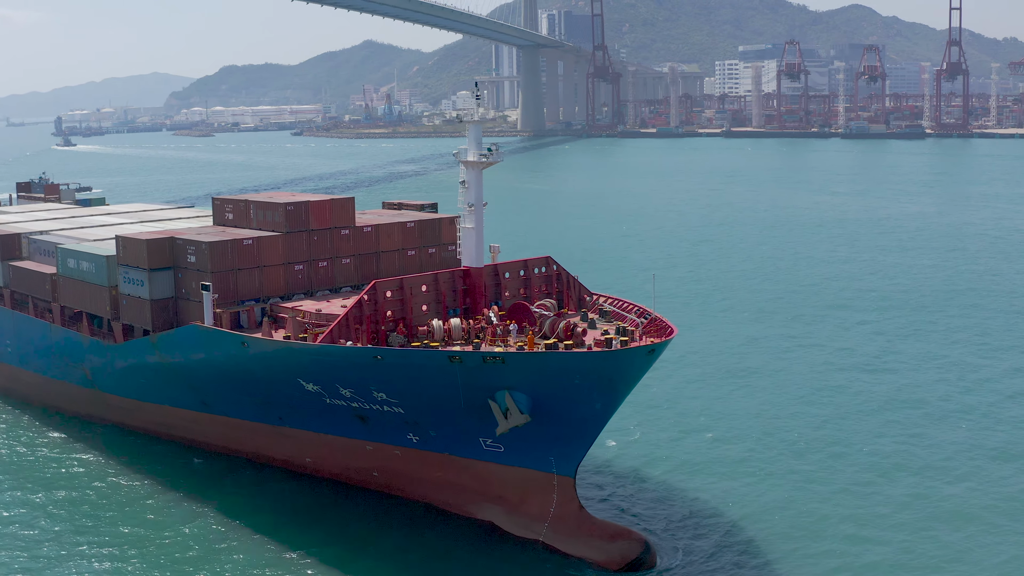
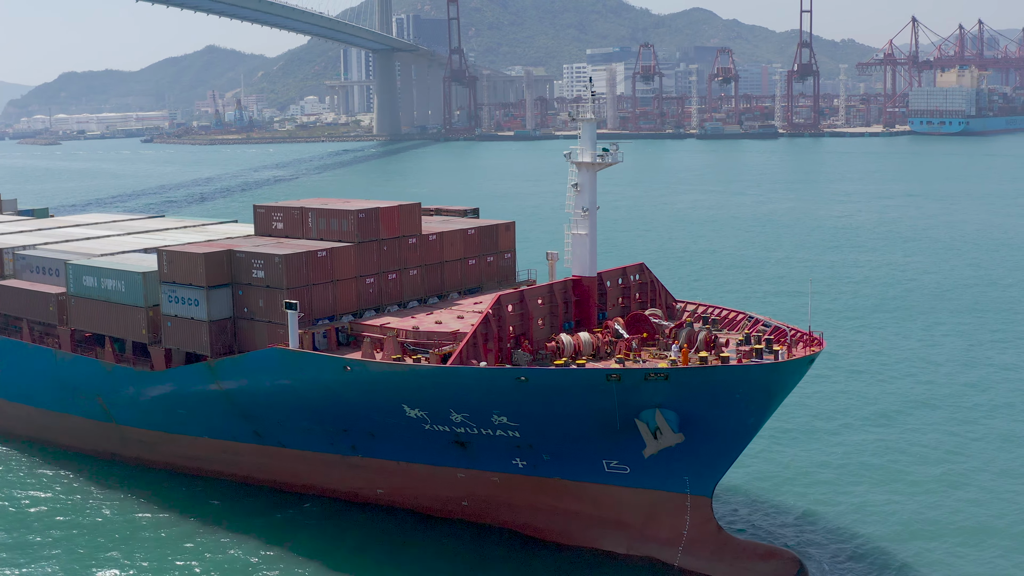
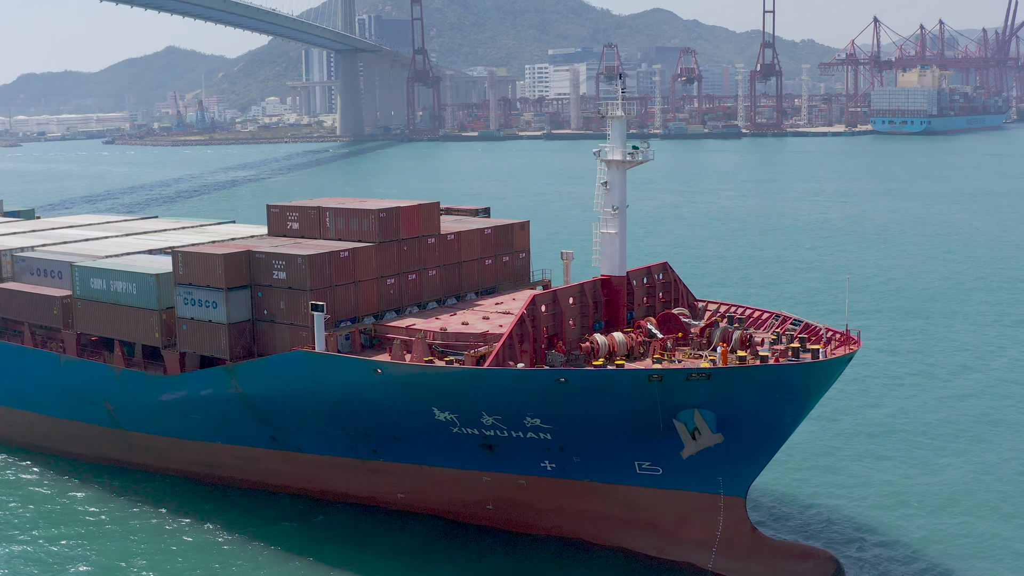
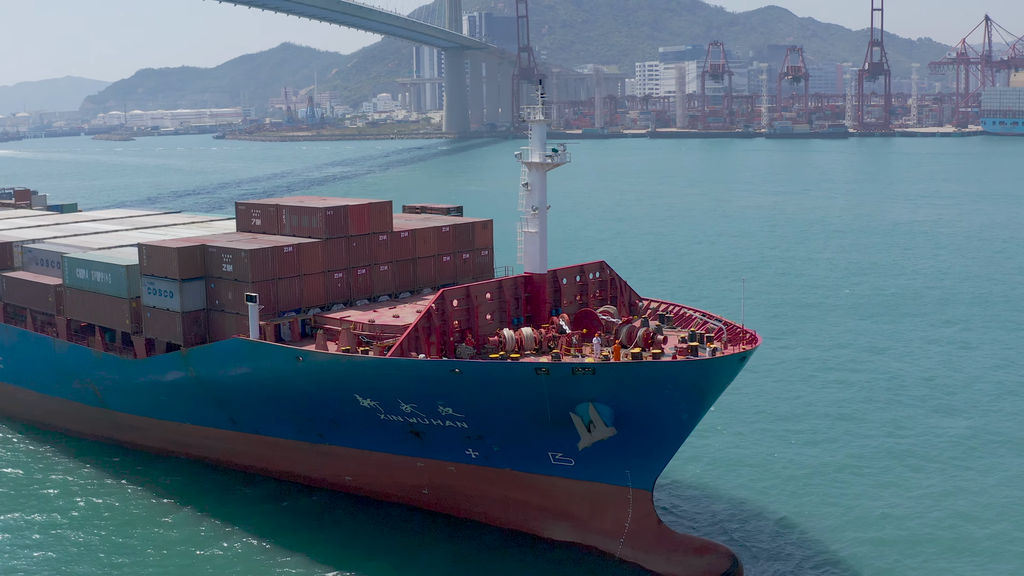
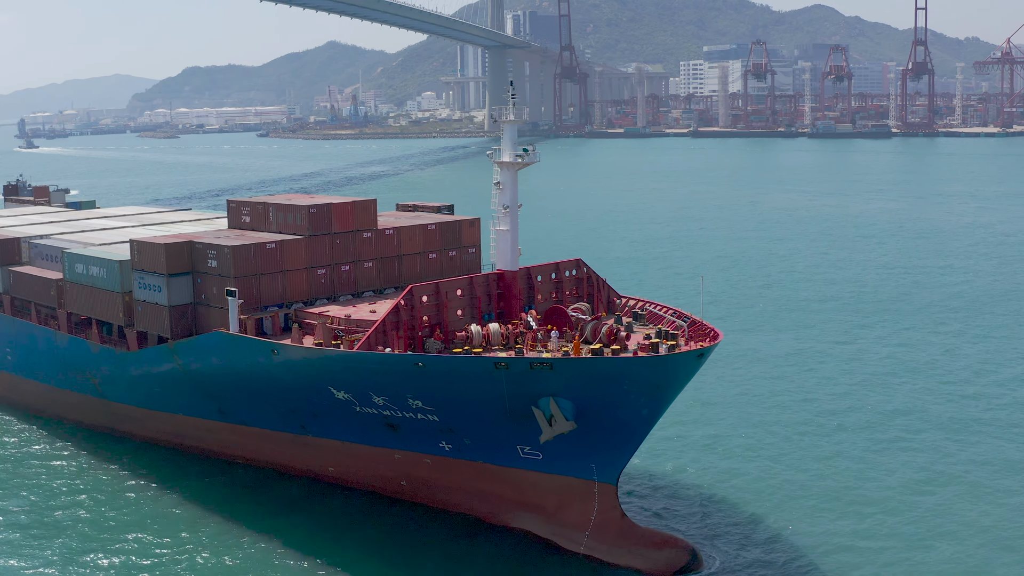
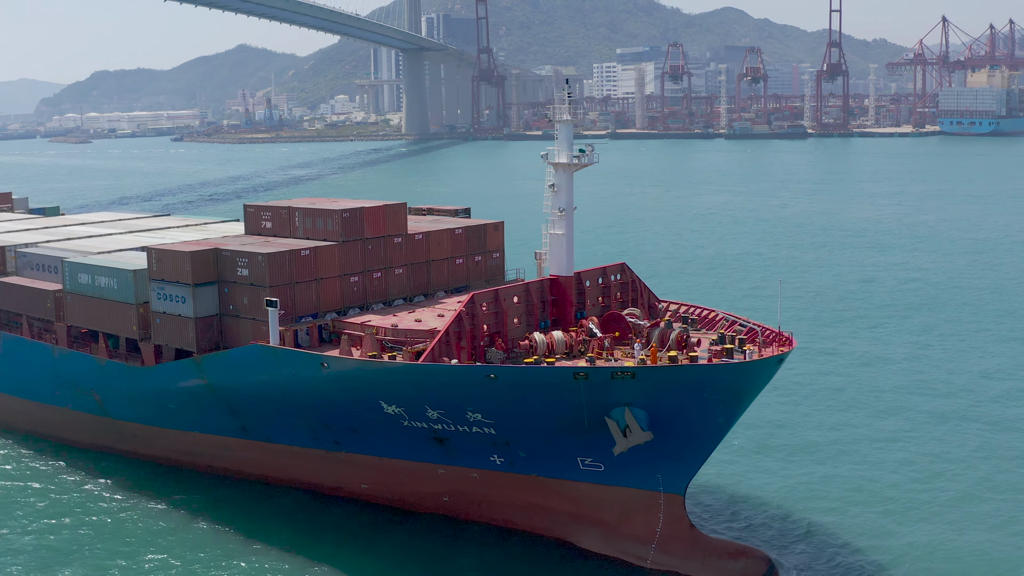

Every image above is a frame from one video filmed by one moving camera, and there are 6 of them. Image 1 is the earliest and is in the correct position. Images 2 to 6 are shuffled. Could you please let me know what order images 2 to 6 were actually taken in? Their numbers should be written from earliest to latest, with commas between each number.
5, 4, 6, 2, 3
